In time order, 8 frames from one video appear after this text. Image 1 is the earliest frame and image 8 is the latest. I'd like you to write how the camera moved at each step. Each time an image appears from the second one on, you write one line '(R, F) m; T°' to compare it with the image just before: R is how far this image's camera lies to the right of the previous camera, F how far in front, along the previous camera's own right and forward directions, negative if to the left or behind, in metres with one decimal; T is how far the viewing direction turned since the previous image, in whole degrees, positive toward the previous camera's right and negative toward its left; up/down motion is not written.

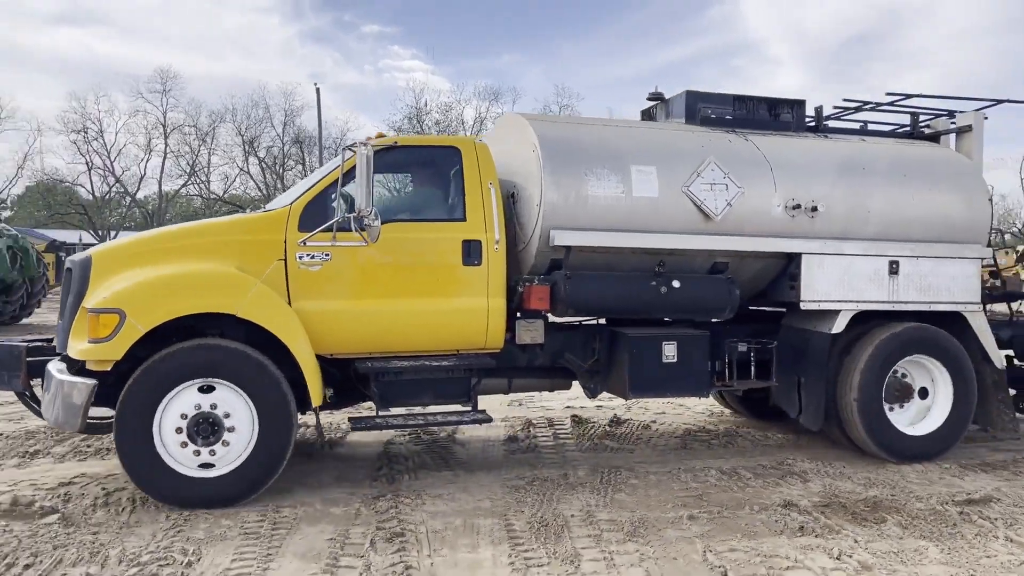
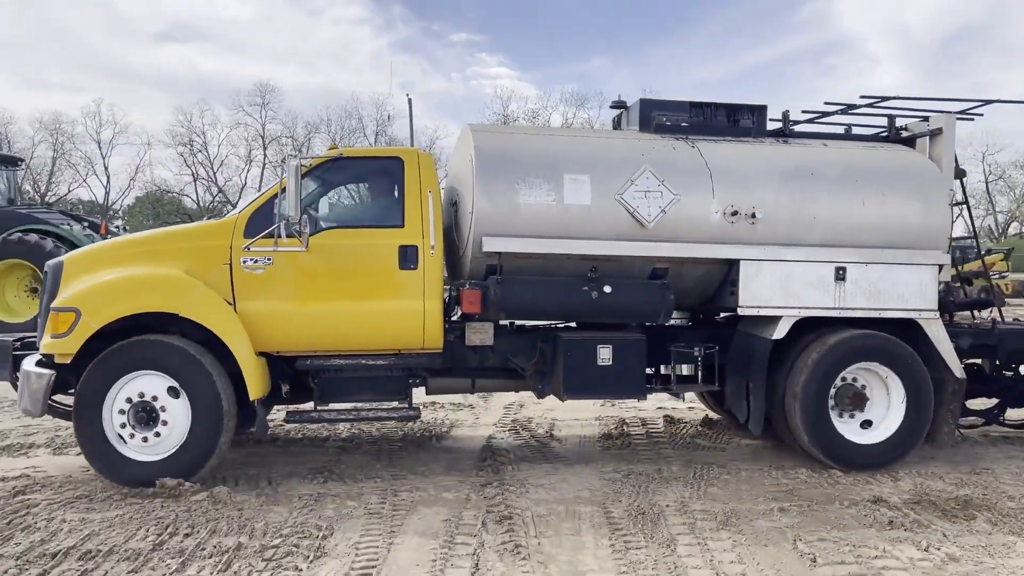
(+1.1, -0.2) m; -7°
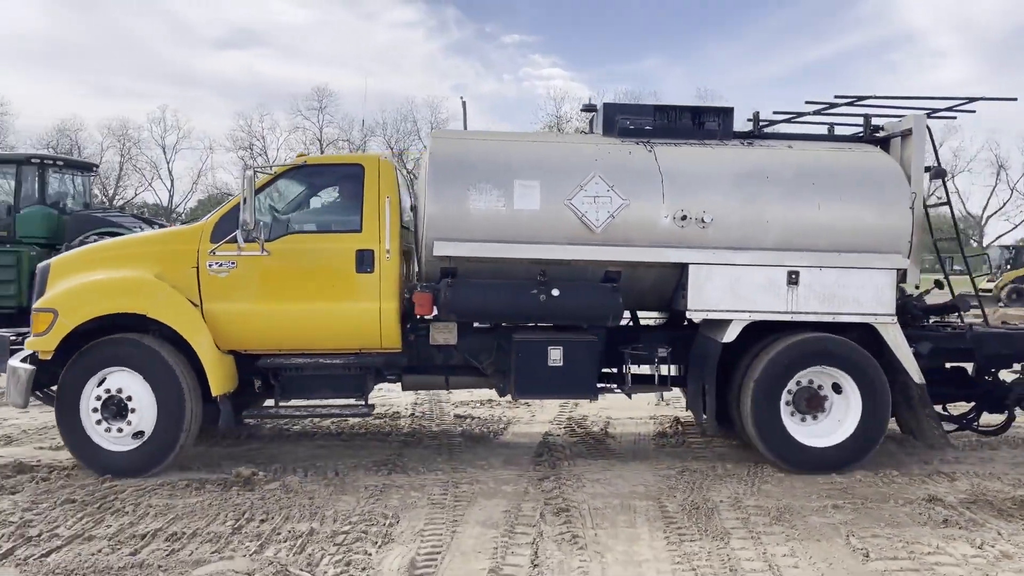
(+0.8, -0.2) m; -5°
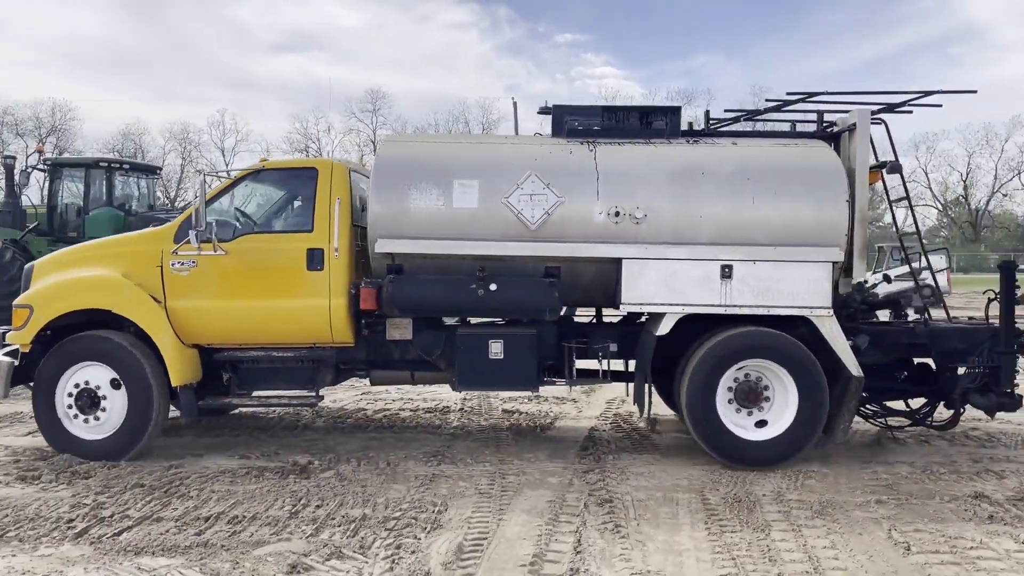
(+0.9, -0.2) m; -5°
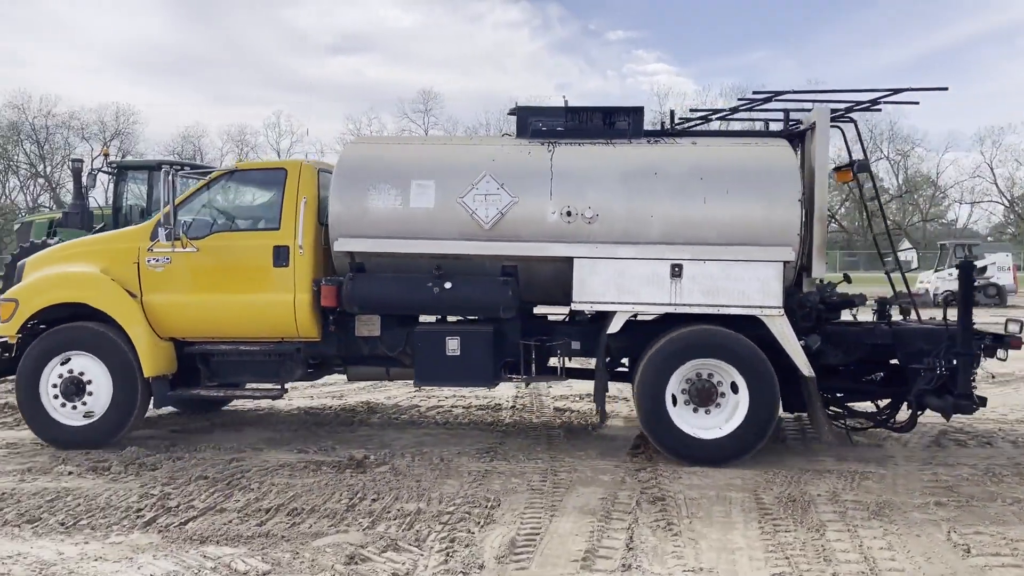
(+0.8, -0.1) m; -4°
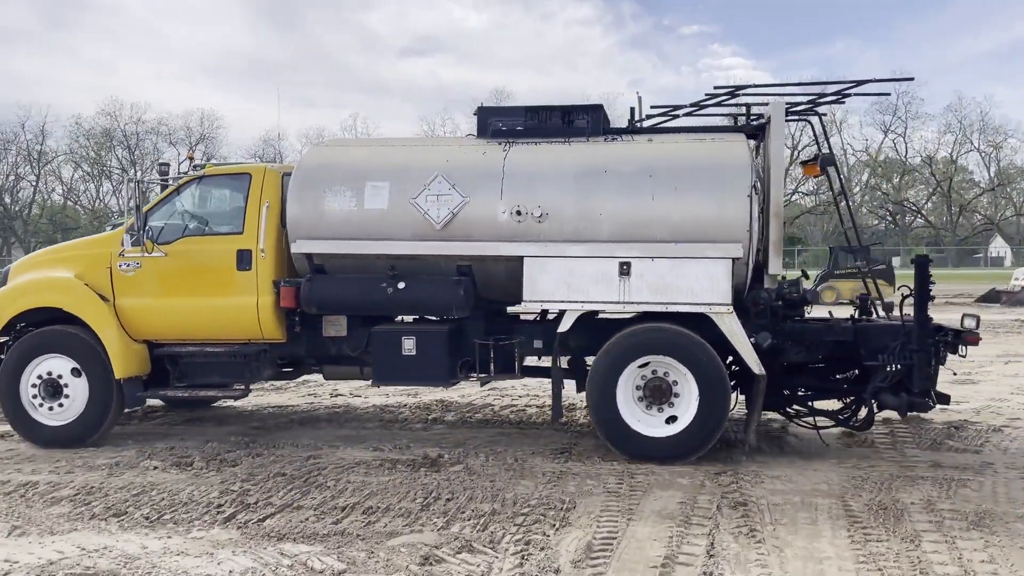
(+1.0, 0.0) m; -6°
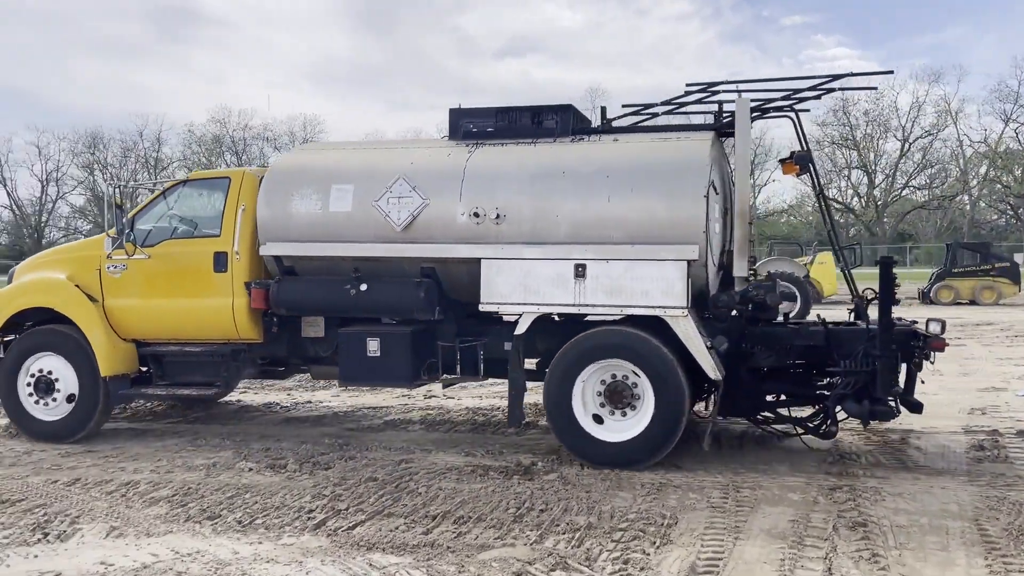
(+1.1, +0.1) m; -7°
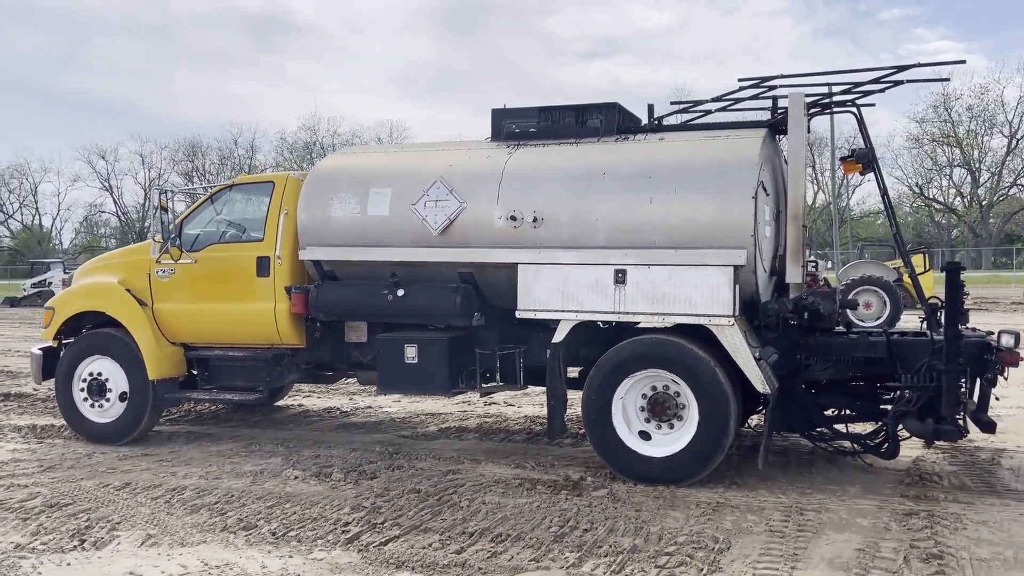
(+0.3, +0.2) m; -6°
